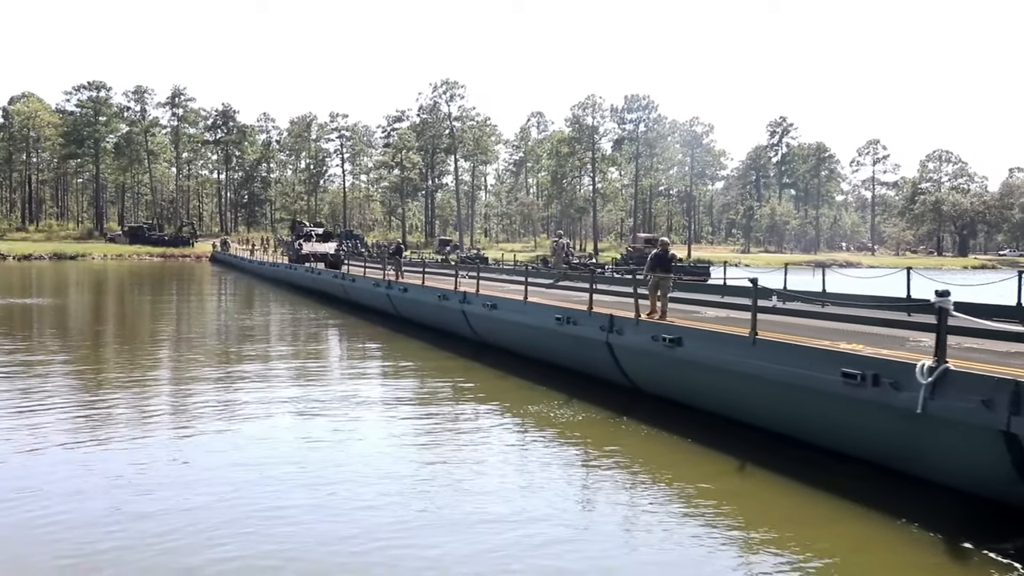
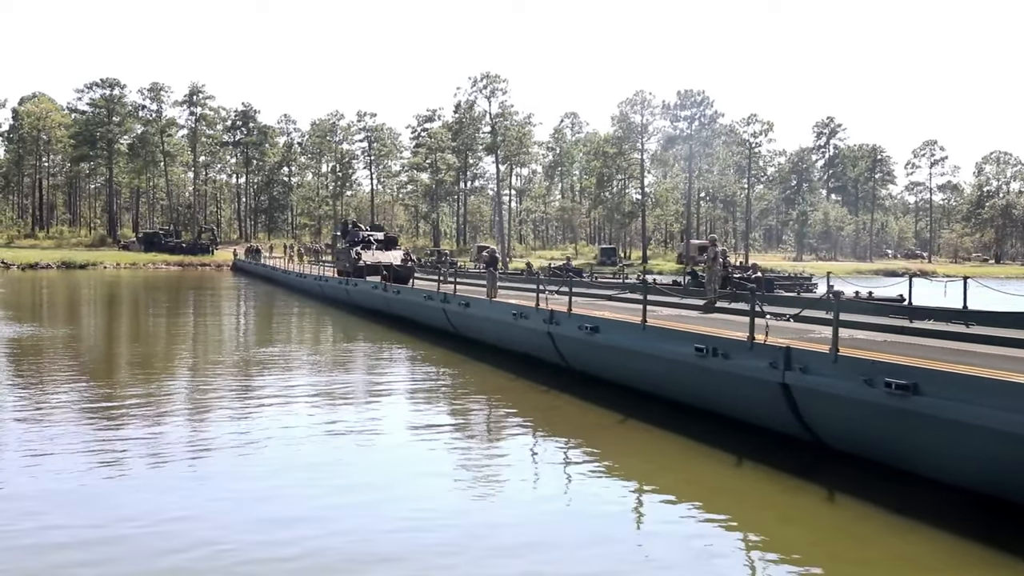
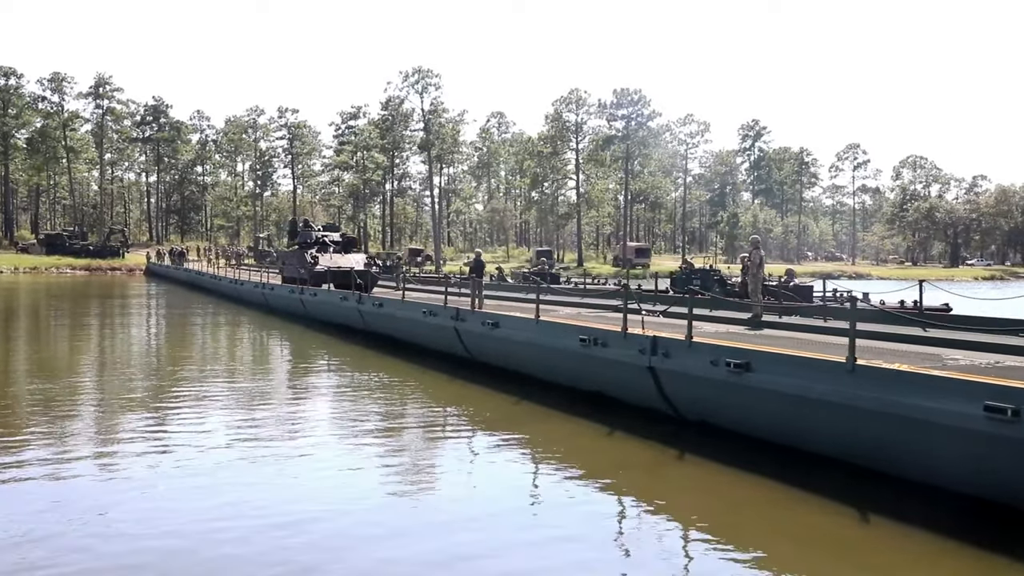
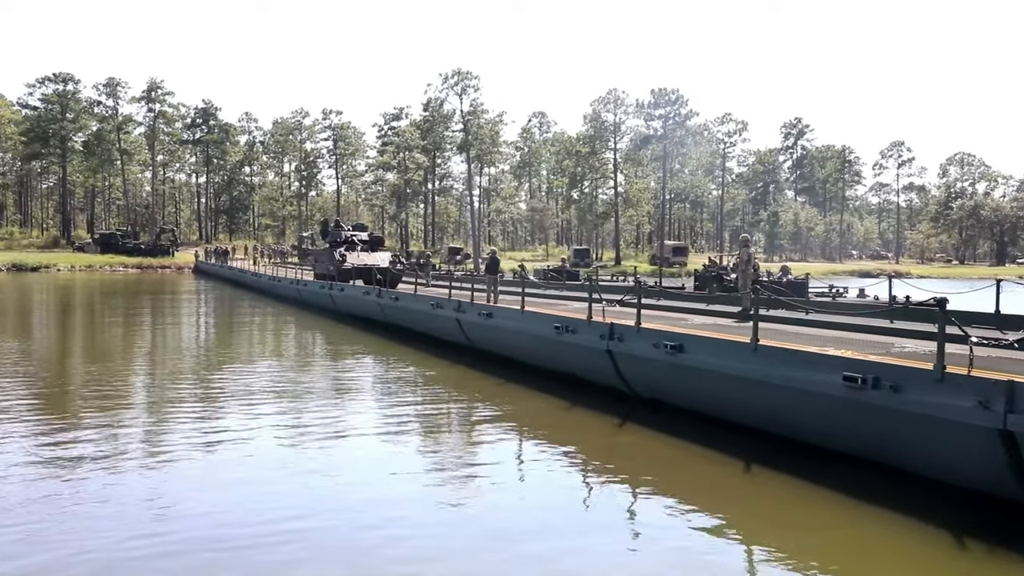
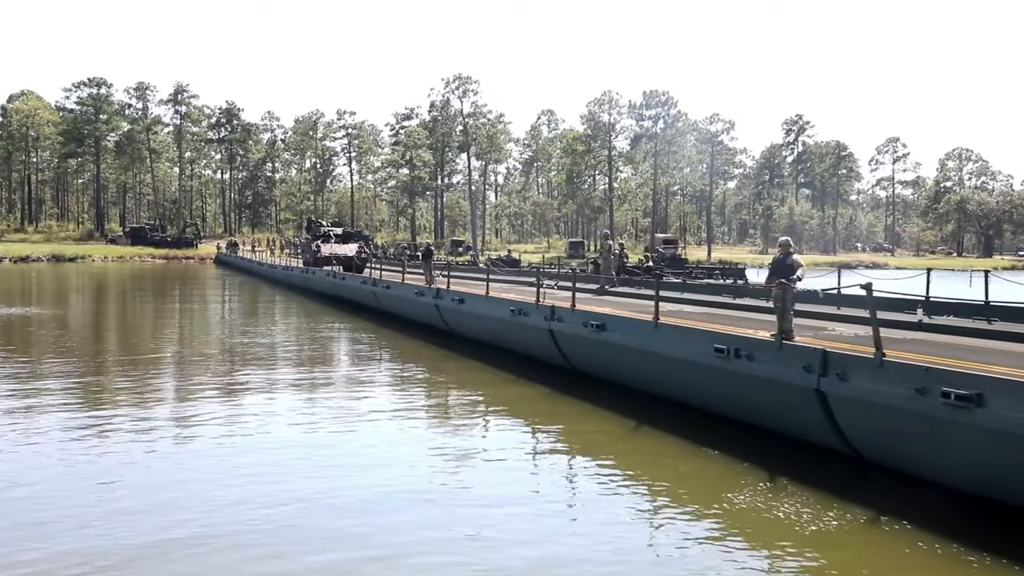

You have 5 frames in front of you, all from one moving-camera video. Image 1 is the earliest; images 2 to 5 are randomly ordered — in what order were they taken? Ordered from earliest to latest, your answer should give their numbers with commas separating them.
5, 2, 4, 3
